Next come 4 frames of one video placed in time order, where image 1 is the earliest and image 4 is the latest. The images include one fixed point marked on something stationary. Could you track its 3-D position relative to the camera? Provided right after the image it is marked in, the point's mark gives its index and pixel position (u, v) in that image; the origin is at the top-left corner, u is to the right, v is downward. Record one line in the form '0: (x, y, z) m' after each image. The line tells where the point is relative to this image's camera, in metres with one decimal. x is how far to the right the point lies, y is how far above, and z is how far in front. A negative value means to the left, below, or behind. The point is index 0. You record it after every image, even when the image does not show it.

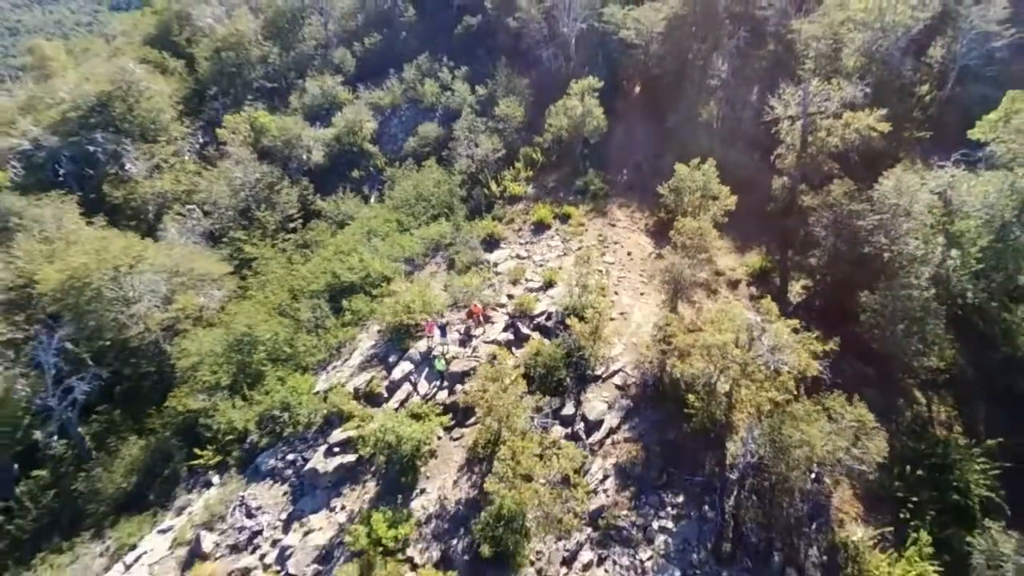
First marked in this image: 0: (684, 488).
0: (+3.1, -3.6, +11.3) m
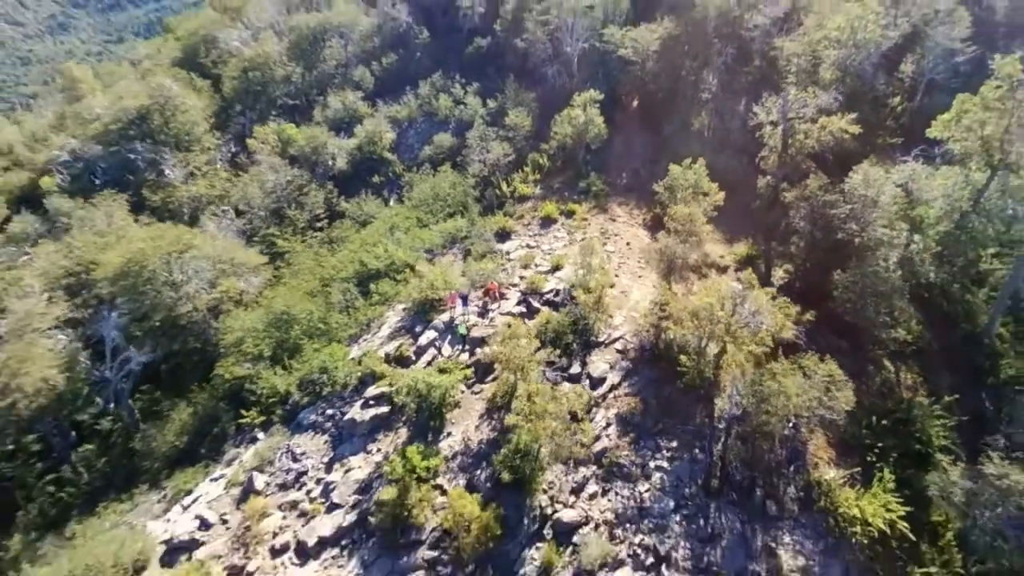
0: (+3.4, -3.0, +12.9) m
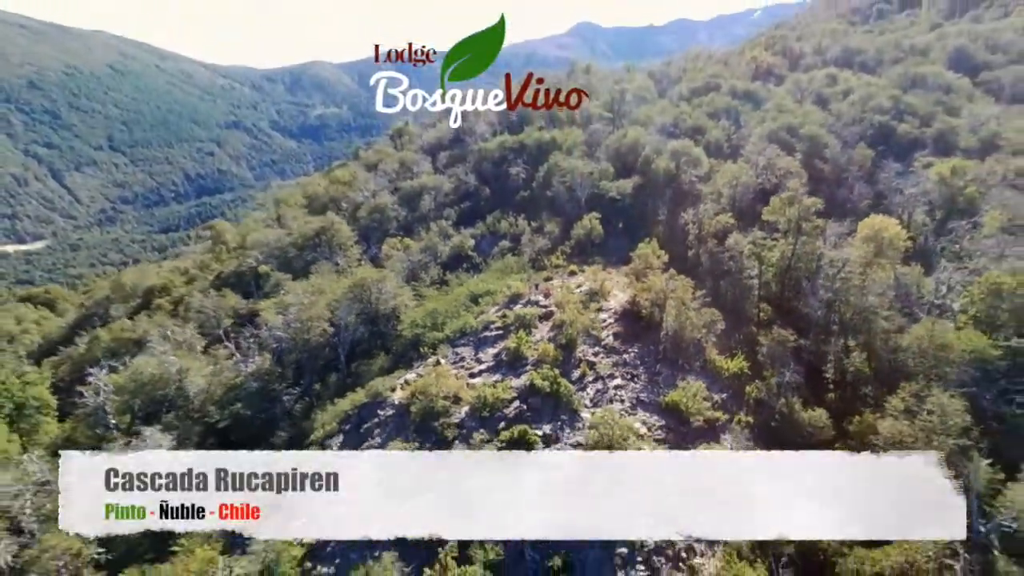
0: (+5.6, -2.2, +27.2) m
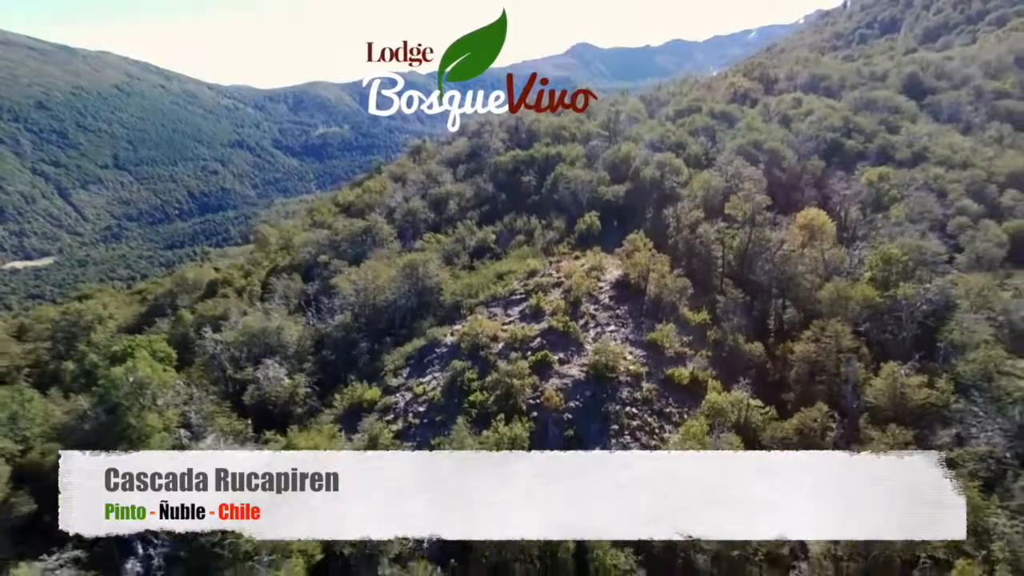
0: (+6.7, -0.7, +35.9) m
